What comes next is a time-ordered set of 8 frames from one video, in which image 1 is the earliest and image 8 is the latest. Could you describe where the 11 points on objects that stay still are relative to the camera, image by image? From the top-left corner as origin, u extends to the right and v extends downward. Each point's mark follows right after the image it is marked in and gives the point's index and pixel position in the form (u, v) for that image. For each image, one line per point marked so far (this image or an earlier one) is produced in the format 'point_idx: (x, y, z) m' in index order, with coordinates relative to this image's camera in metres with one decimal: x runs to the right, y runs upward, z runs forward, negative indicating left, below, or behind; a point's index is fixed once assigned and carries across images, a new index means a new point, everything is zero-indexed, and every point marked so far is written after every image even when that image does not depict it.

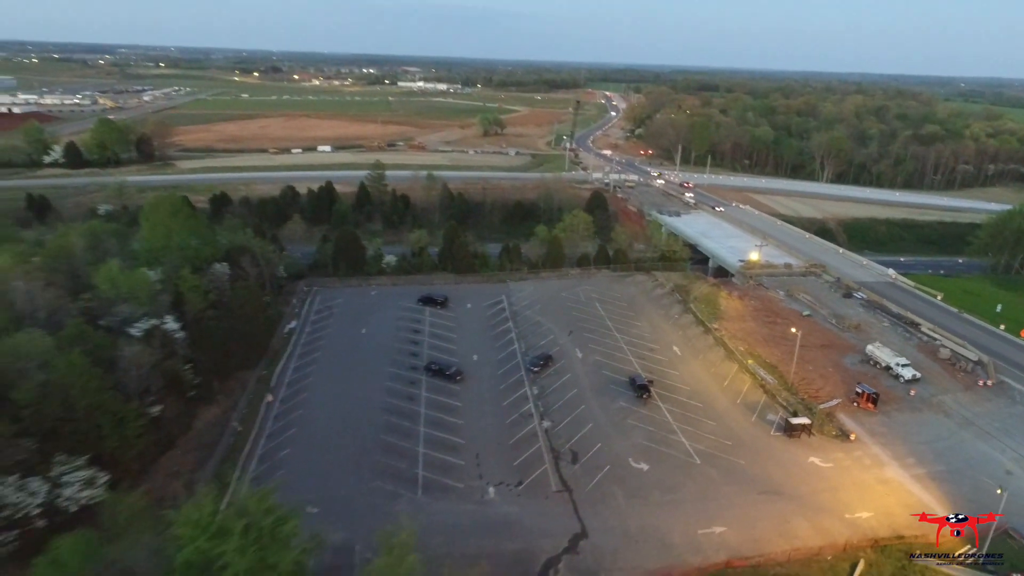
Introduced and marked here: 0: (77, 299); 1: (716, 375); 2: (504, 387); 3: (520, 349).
0: (-10.5, -0.2, +15.1) m
1: (+5.7, -2.4, +17.4) m
2: (-0.2, -2.6, +16.7) m
3: (+0.3, -1.8, +18.7) m
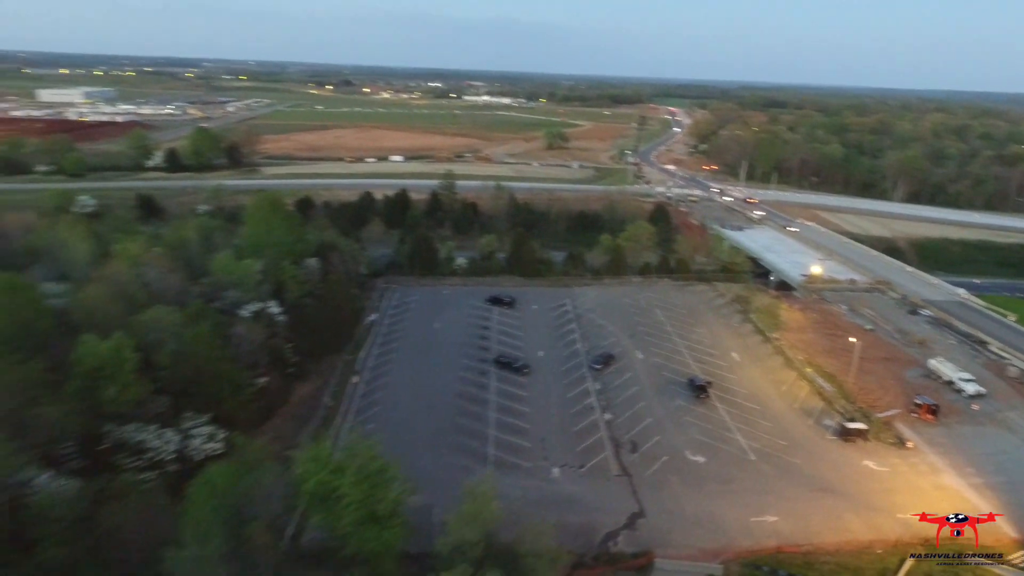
0: (-8.7, +0.2, +17.1) m
1: (+7.6, -2.7, +18.0) m
2: (+1.6, -2.6, +17.8) m
3: (+2.3, -1.9, +19.8) m
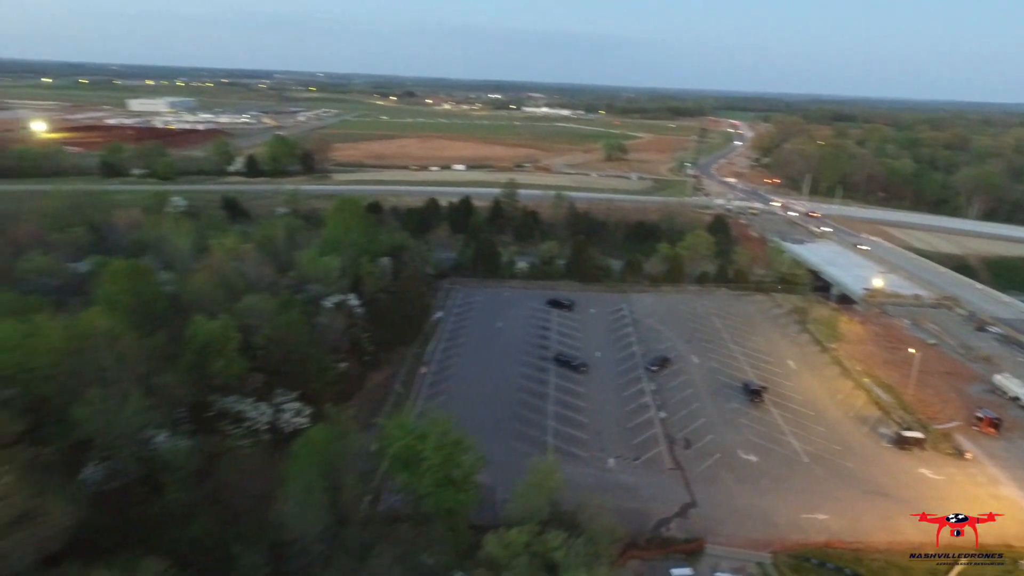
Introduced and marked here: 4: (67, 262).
0: (-6.9, +0.4, +18.8) m
1: (+9.3, -3.0, +18.2) m
2: (+3.4, -2.7, +18.5) m
3: (+4.2, -2.0, +20.4) m
4: (-13.0, +0.8, +18.1) m
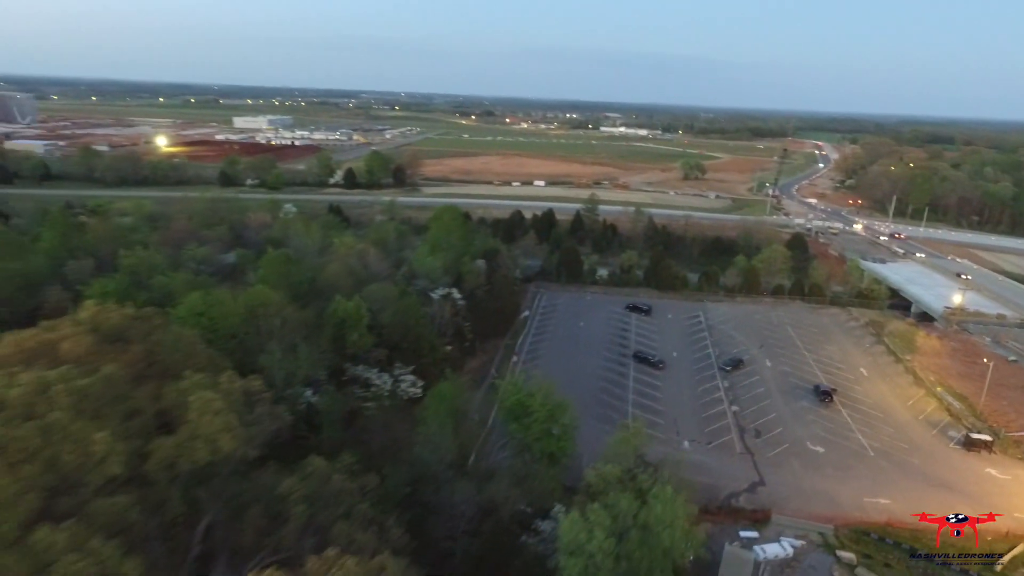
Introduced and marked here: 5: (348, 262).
0: (-4.0, +0.7, +21.5) m
1: (+11.9, -3.3, +19.0) m
2: (+6.0, -2.8, +20.0) m
3: (+7.1, -2.2, +21.8) m
4: (-10.1, +1.3, +21.5) m
5: (-5.1, +0.8, +19.4) m
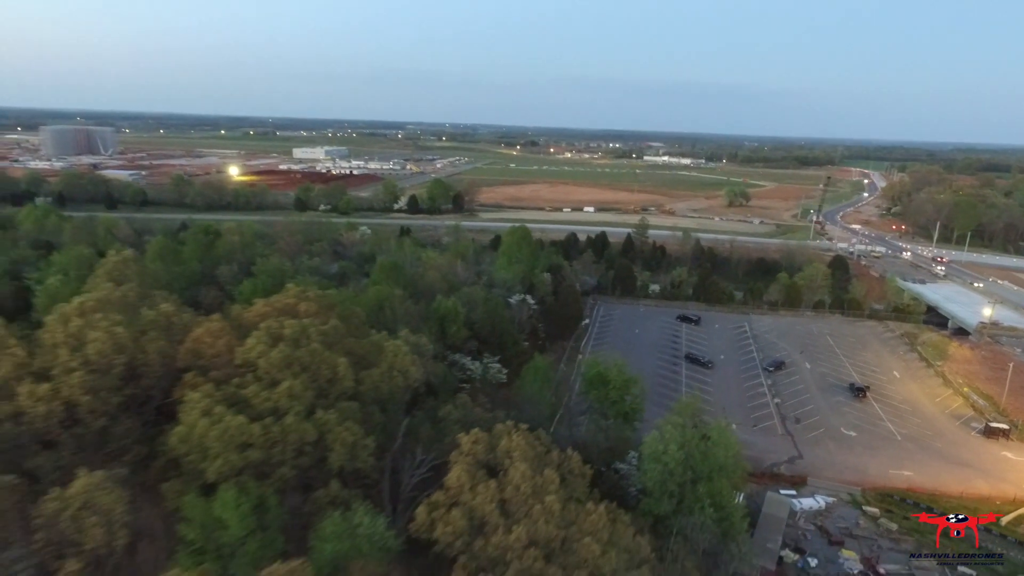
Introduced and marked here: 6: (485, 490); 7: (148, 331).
0: (-1.4, +0.4, +24.9) m
1: (+14.2, -3.6, +21.2) m
2: (+8.5, -3.1, +22.6) m
3: (+9.7, -2.7, +24.4) m
4: (-7.5, +1.1, +25.3) m
5: (-2.7, +0.6, +22.9) m
6: (-0.3, -2.4, +7.5) m
7: (-6.2, -0.7, +10.6) m
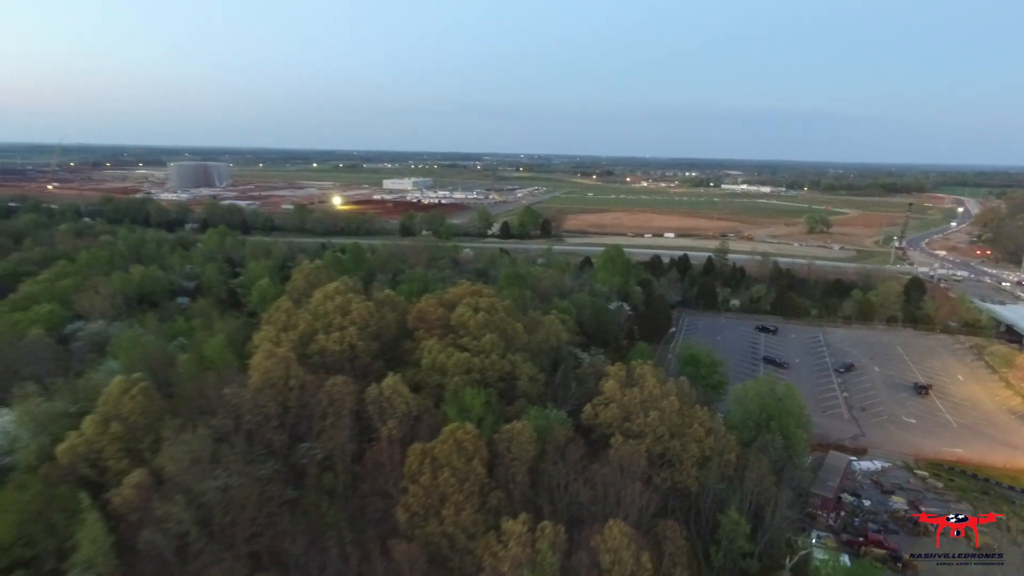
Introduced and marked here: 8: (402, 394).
0: (+3.2, 0.0, +29.4) m
1: (+18.2, -4.0, +23.8) m
2: (+12.7, -3.6, +25.8) m
3: (+14.1, -3.2, +27.5) m
4: (-2.8, +0.7, +30.5) m
5: (+1.7, +0.3, +27.6) m
6: (+2.3, -2.0, +11.9) m
7: (-3.2, -0.4, +15.7) m
8: (-2.1, -2.1, +12.3) m
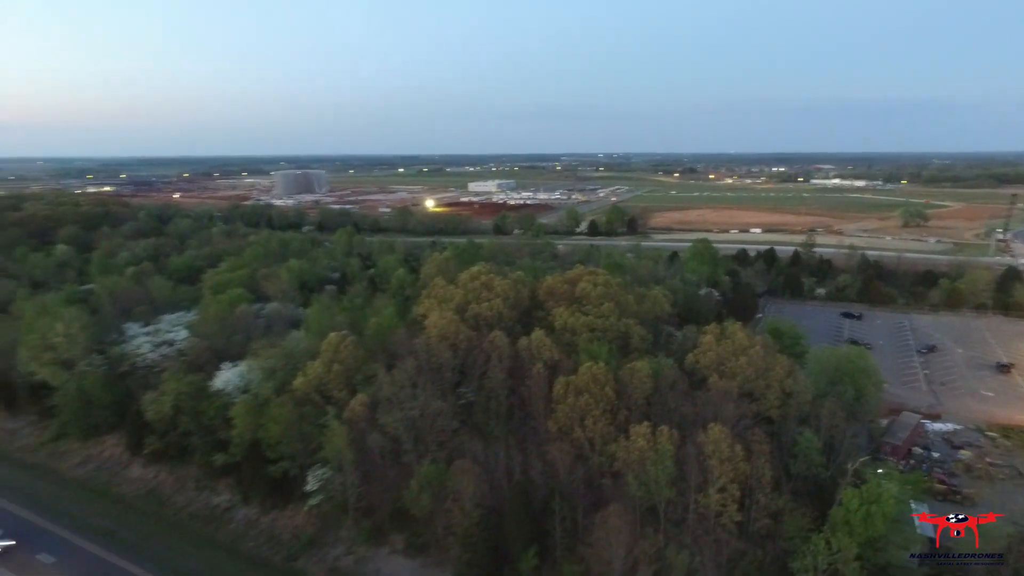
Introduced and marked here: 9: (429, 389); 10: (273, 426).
0: (+8.3, +0.6, +32.4) m
1: (+22.5, -3.4, +25.0) m
2: (+17.3, -2.9, +27.7) m
3: (+18.9, -2.5, +29.2) m
4: (+2.5, +1.3, +34.3) m
5: (+6.6, +0.9, +30.9) m
6: (+5.2, -1.4, +15.2) m
7: (+0.2, +0.2, +19.7) m
8: (+0.9, -1.5, +16.1) m
9: (-2.1, -2.6, +15.8) m
10: (-6.1, -3.5, +15.9) m
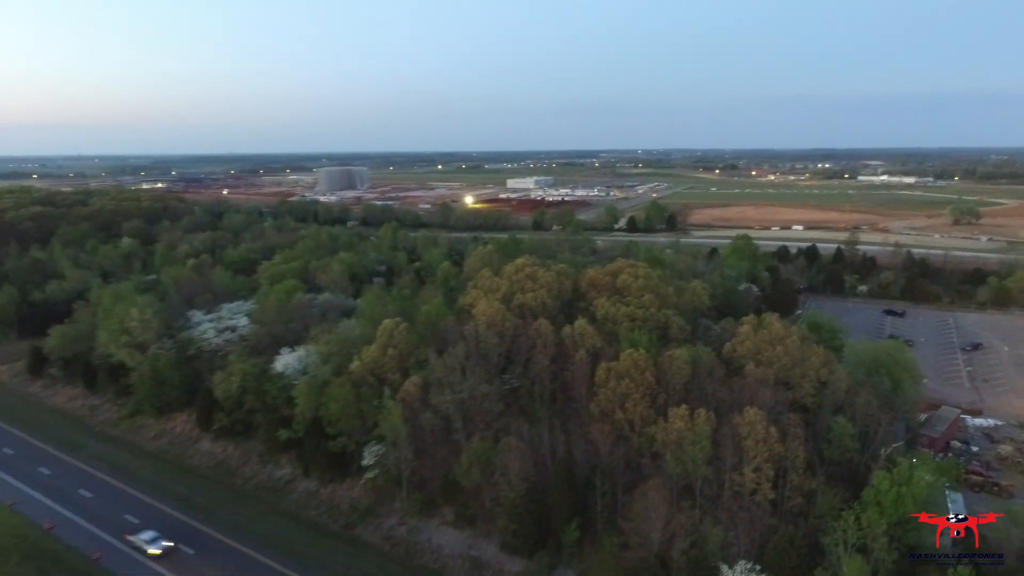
0: (+10.5, +0.8, +32.8) m
1: (+24.2, -3.3, +24.6) m
2: (+19.1, -2.8, +27.6) m
3: (+20.8, -2.4, +29.0) m
4: (+4.7, +1.6, +35.0) m
5: (+8.7, +1.2, +31.3) m
6: (+6.3, -1.2, +15.8) m
7: (+1.6, +0.5, +20.6) m
8: (+2.1, -1.2, +17.0) m
9: (-1.0, -2.3, +16.9) m
10: (-4.9, -3.2, +17.1) m
